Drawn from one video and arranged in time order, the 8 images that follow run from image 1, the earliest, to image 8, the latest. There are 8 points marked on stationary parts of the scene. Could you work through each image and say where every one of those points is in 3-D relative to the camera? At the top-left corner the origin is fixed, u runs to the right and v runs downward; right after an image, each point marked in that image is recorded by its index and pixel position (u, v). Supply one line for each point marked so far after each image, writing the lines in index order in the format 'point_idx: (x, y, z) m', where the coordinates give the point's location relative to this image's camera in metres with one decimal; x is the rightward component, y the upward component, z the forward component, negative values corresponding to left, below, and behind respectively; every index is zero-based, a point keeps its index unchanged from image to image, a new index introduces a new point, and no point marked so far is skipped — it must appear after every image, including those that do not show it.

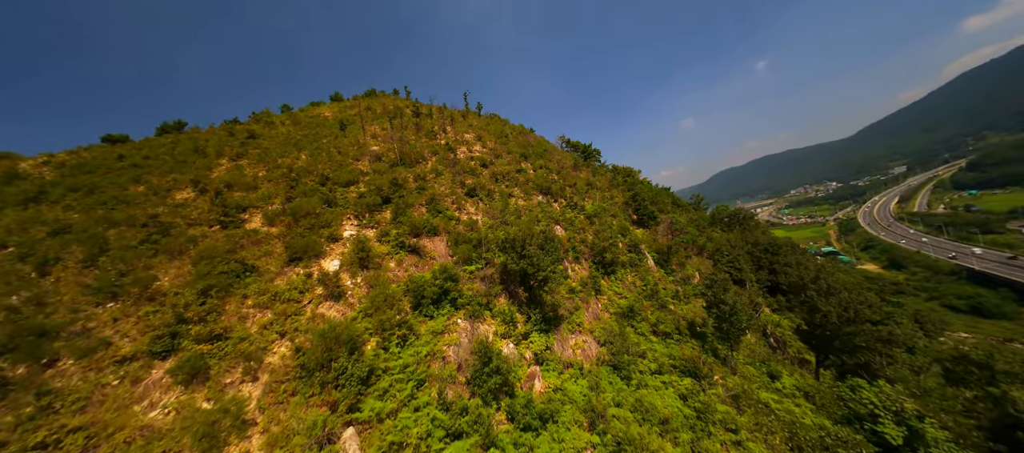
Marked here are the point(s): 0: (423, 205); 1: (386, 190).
0: (-5.6, +1.3, +19.5) m
1: (-8.1, +2.3, +19.4) m
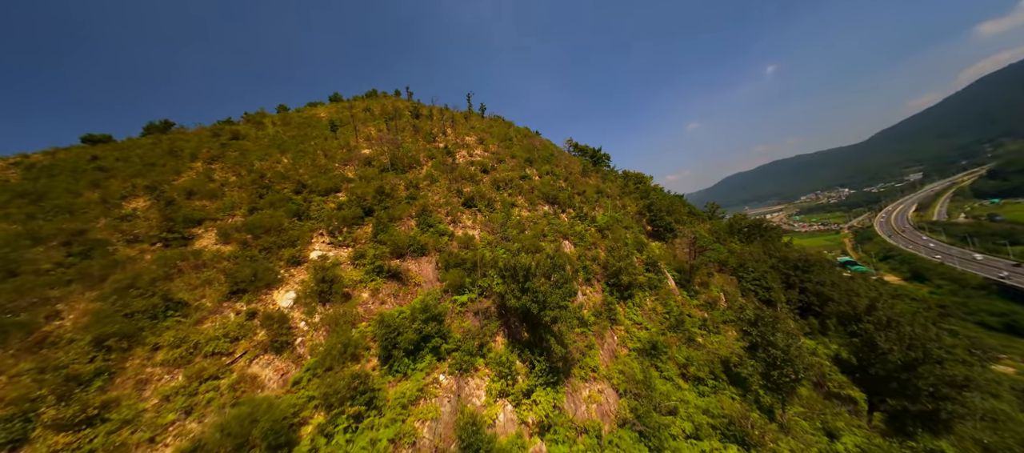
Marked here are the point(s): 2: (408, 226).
0: (-5.5, +0.4, +16.9) m
1: (-8.0, +1.5, +16.9) m
2: (-5.5, 0.0, +16.2) m
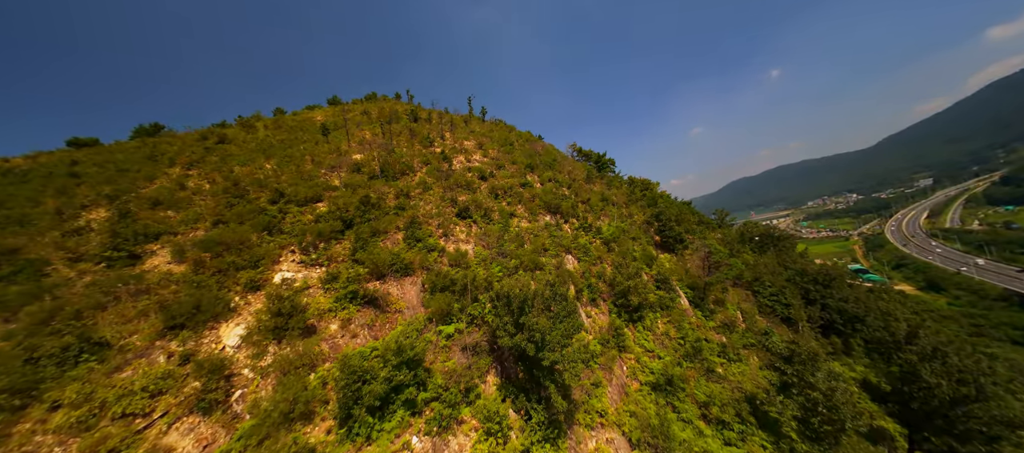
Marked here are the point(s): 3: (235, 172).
0: (-5.7, -0.3, +15.3) m
1: (-8.1, +0.8, +15.3) m
2: (-5.7, -0.7, +14.6) m
3: (-17.8, +3.5, +19.5) m
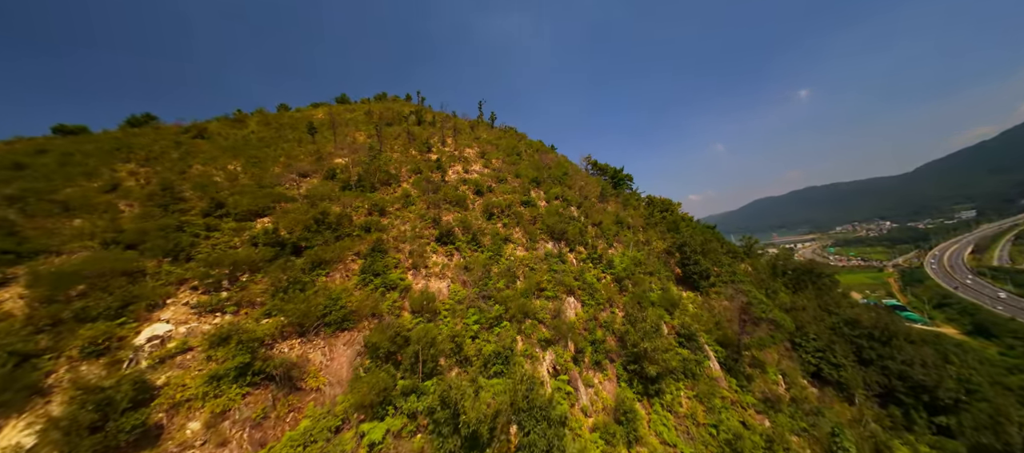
0: (-6.2, -1.4, +12.1) m
1: (-8.7, -0.2, +12.2) m
2: (-6.3, -1.8, +11.4) m
3: (-17.9, +3.0, +16.9) m
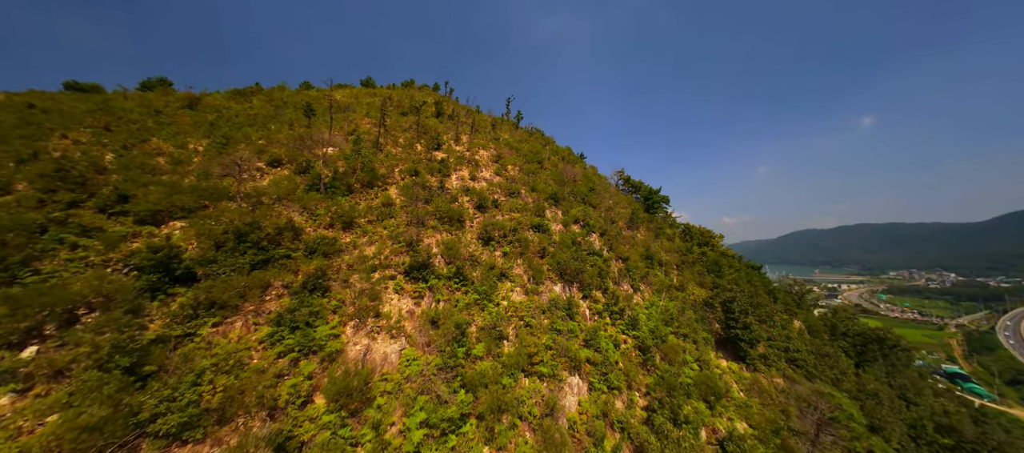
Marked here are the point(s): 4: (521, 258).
0: (-6.8, -2.1, +8.6) m
1: (-9.0, -0.7, +8.9) m
2: (-7.0, -2.6, +7.9) m
3: (-17.4, +3.6, +14.2) m
4: (+0.5, -1.6, +15.0) m
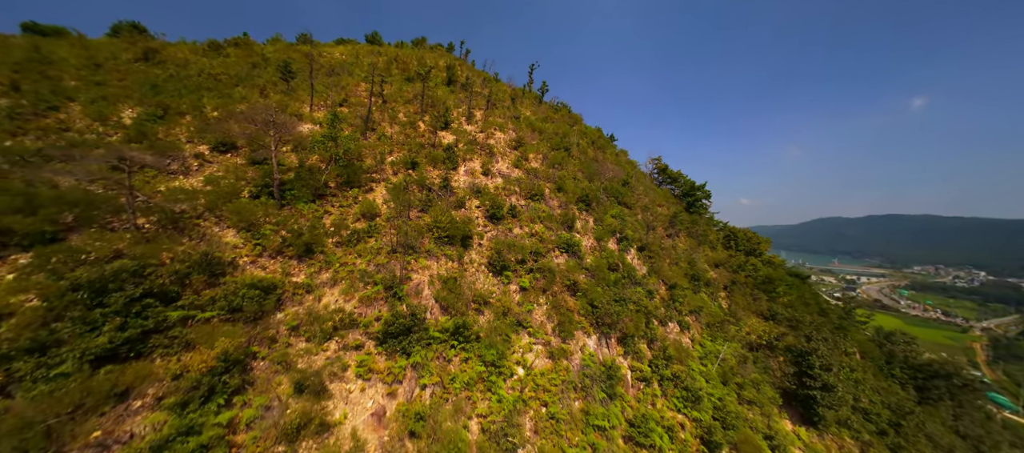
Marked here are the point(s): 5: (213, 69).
0: (-6.3, -3.3, +5.0) m
1: (-8.4, -1.7, +5.3) m
2: (-6.5, -3.8, +4.4) m
3: (-16.4, +3.6, +10.4) m
4: (+1.2, -2.6, +11.1) m
5: (-17.8, +9.1, +18.0) m
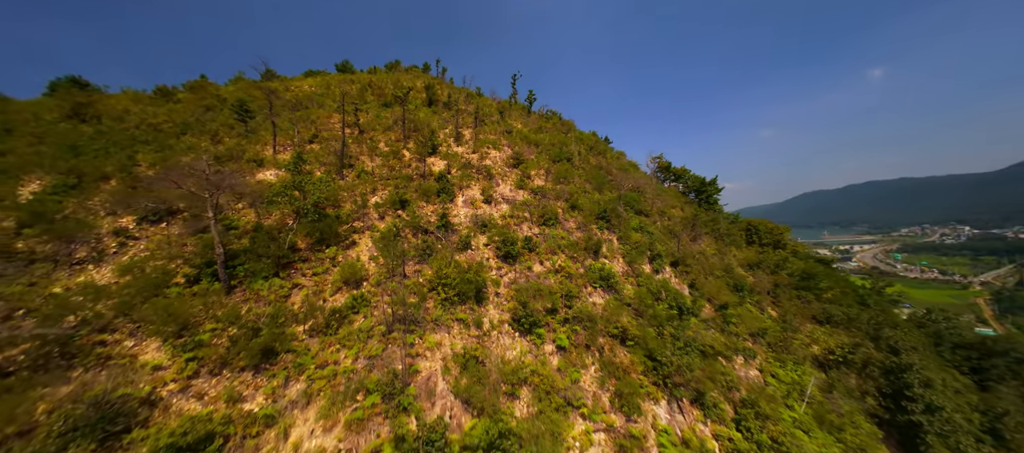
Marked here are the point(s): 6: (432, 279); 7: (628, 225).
0: (-5.0, -5.1, +2.3) m
1: (-7.3, -3.8, +2.6) m
2: (-5.1, -5.6, +1.7) m
3: (-15.9, +0.3, +7.7) m
4: (+2.3, -3.7, +8.6) m
5: (-18.2, +5.3, +15.5) m
6: (-2.4, -1.5, +9.0) m
7: (+6.0, +0.2, +15.4) m
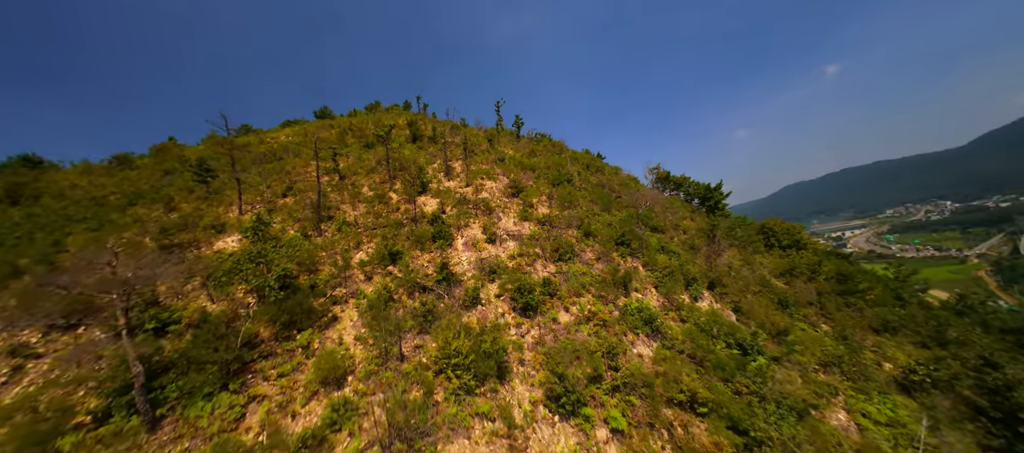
0: (-3.7, -6.3, -0.1) m
1: (-6.2, -5.2, +0.2) m
2: (-3.9, -6.7, -0.8) m
3: (-15.3, -2.6, +5.4) m
4: (+3.2, -4.6, +6.4) m
5: (-18.3, +1.5, +13.5) m
6: (-1.7, -3.0, +6.9) m
7: (+6.4, -0.8, +13.6) m
